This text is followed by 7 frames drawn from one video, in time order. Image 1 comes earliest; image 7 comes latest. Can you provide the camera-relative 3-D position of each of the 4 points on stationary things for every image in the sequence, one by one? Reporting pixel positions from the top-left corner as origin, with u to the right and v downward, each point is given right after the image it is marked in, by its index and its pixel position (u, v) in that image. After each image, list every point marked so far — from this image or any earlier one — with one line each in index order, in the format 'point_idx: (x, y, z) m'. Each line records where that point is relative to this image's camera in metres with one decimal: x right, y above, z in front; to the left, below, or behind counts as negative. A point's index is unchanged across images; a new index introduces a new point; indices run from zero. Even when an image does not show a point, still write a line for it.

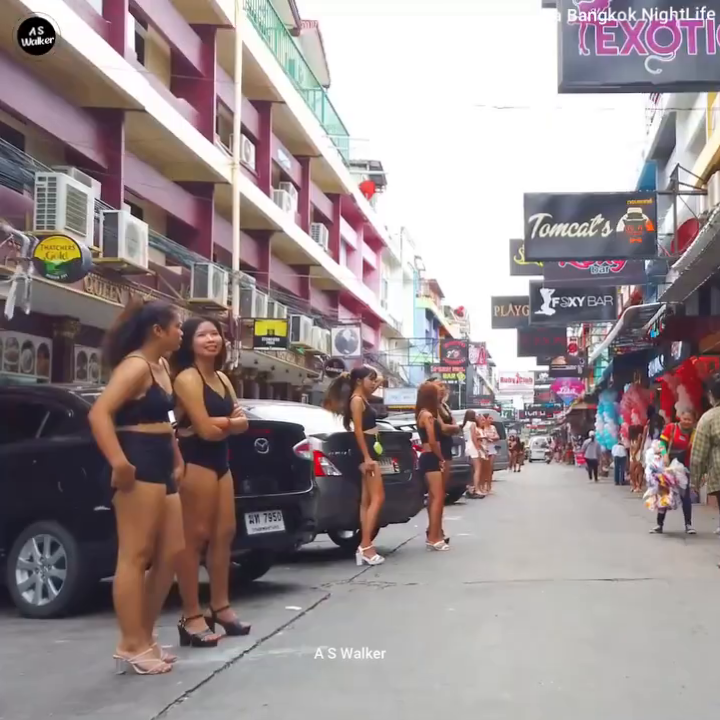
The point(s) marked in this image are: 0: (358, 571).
0: (0.0, -1.8, +8.8) m
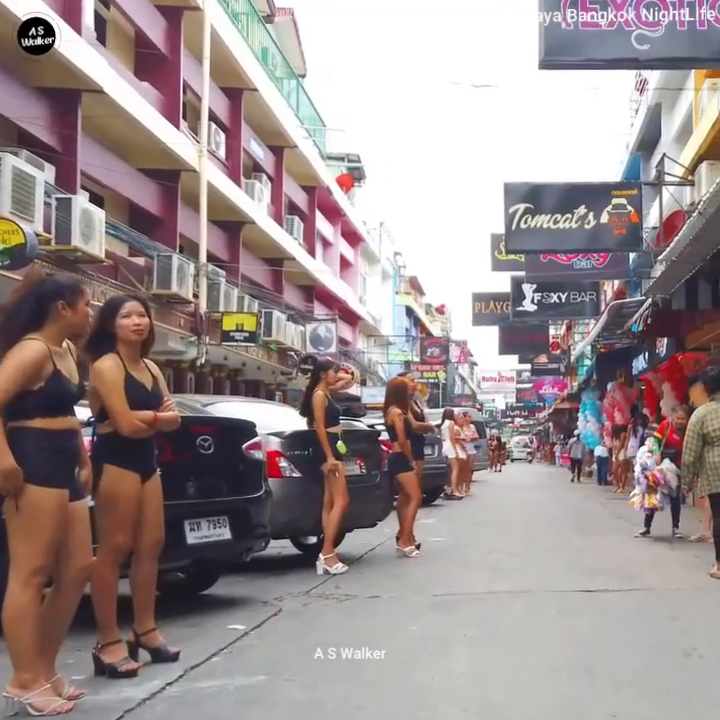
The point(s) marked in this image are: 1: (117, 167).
0: (-0.3, -1.7, +8.0) m
1: (-4.5, +3.6, +19.6) m
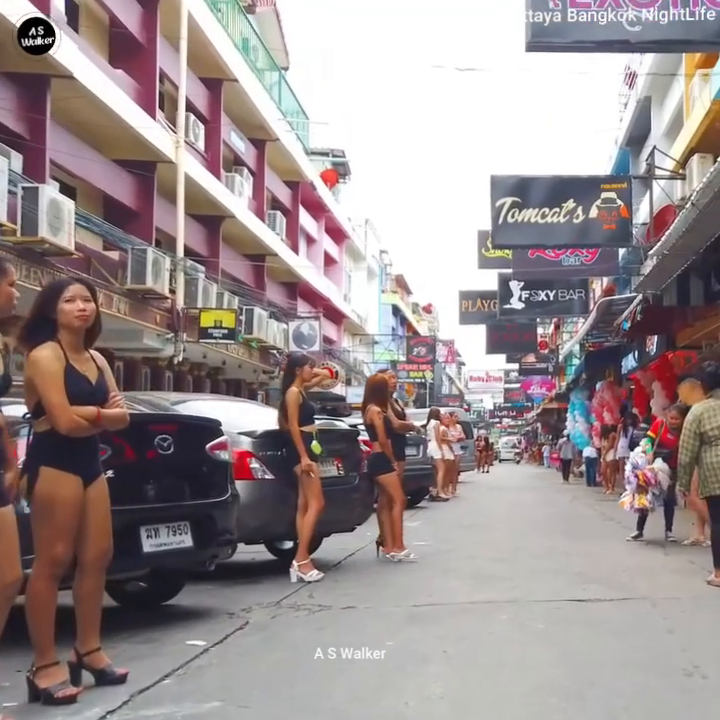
0: (-0.5, -1.6, +7.5) m
1: (-4.8, +3.7, +19.0) m
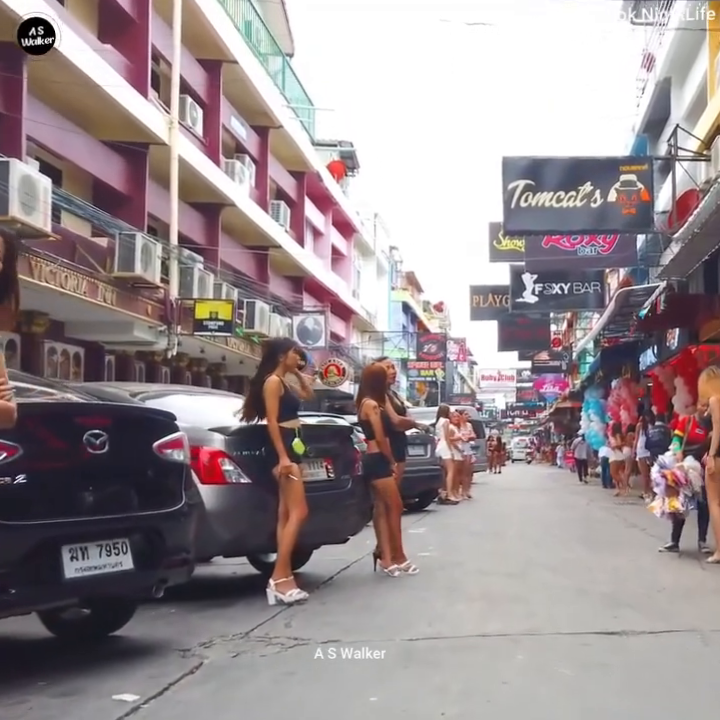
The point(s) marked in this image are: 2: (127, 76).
0: (-0.6, -1.5, +6.3) m
1: (-4.8, +3.8, +17.9) m
2: (-4.2, +5.2, +19.3) m
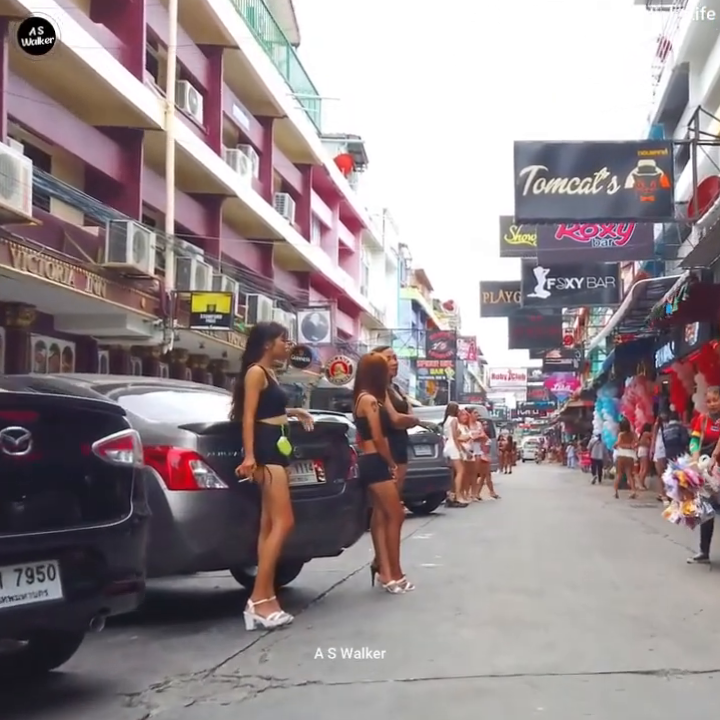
0: (-0.6, -1.5, +5.4) m
1: (-4.7, +3.9, +17.0) m
2: (-4.2, +5.3, +18.4) m
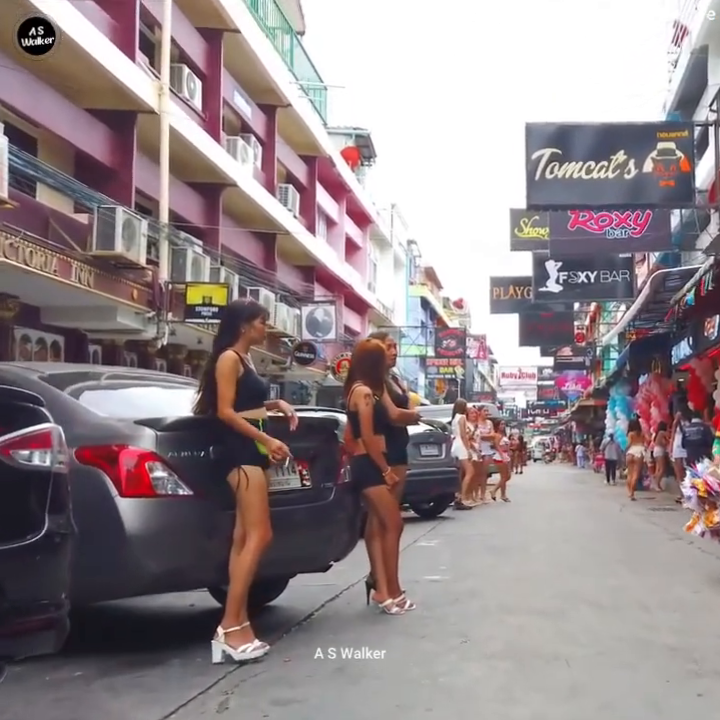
0: (-0.7, -1.4, +4.4) m
1: (-4.7, +3.9, +16.1) m
2: (-4.1, +5.3, +17.5) m
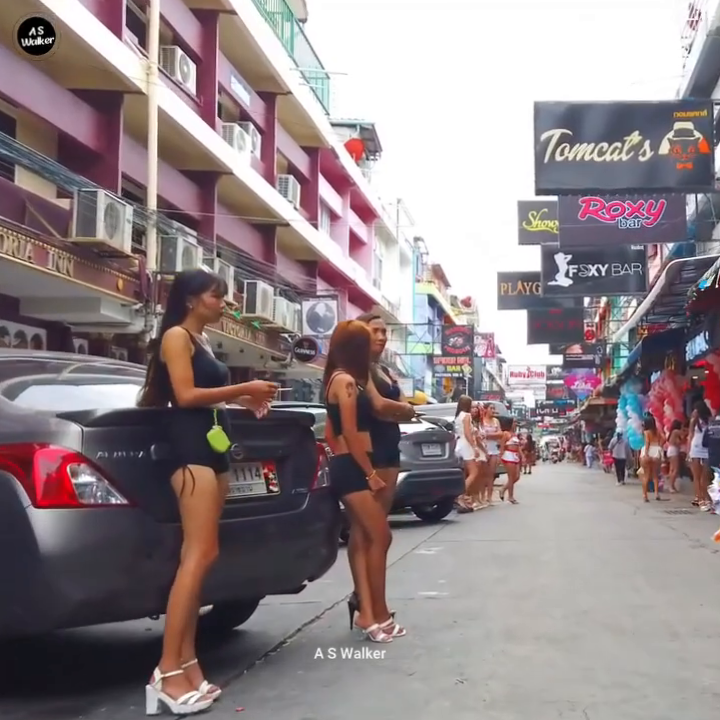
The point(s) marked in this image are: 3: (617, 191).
0: (-0.8, -1.3, +3.5) m
1: (-4.7, +4.0, +15.1) m
2: (-4.1, +5.4, +16.6) m
3: (+3.4, +2.3, +13.8) m
